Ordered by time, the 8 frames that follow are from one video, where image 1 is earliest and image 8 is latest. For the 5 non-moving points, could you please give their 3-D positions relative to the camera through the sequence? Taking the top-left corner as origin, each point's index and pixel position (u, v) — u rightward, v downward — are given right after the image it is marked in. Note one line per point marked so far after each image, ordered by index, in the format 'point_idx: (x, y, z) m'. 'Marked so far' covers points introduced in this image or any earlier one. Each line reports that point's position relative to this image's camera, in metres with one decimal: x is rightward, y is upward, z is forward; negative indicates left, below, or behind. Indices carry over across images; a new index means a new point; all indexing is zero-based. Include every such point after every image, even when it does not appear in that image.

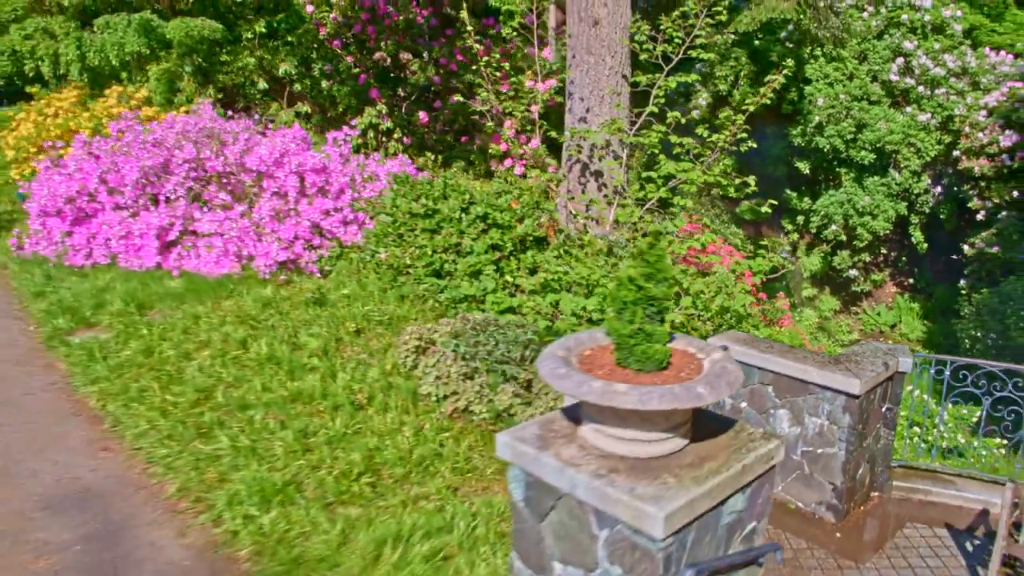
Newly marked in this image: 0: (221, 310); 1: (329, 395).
0: (-1.6, -0.1, +5.1) m
1: (-0.8, -0.5, +4.1) m
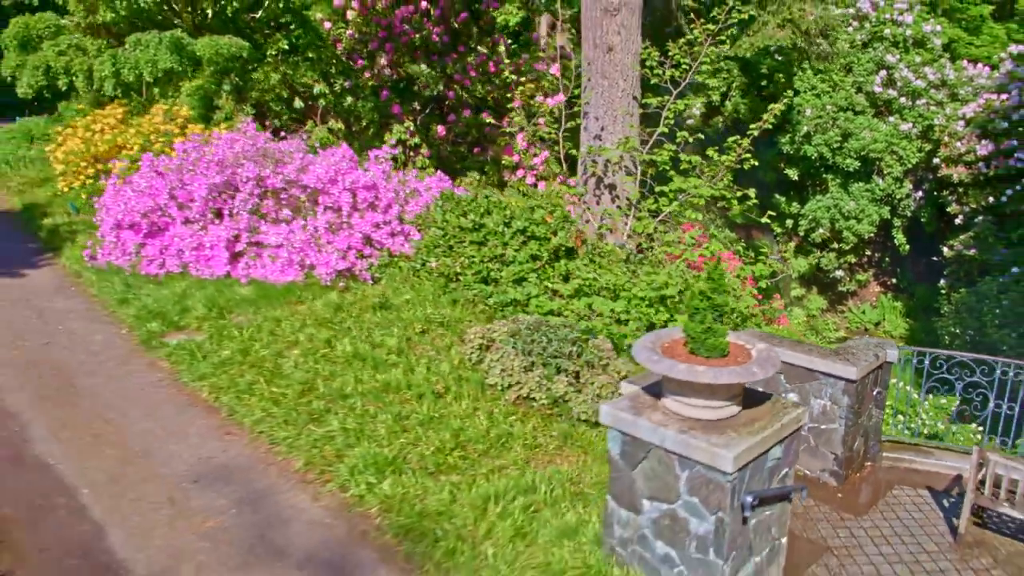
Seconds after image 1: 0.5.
0: (-1.4, -0.2, +5.8) m
1: (-0.5, -0.5, +4.8) m
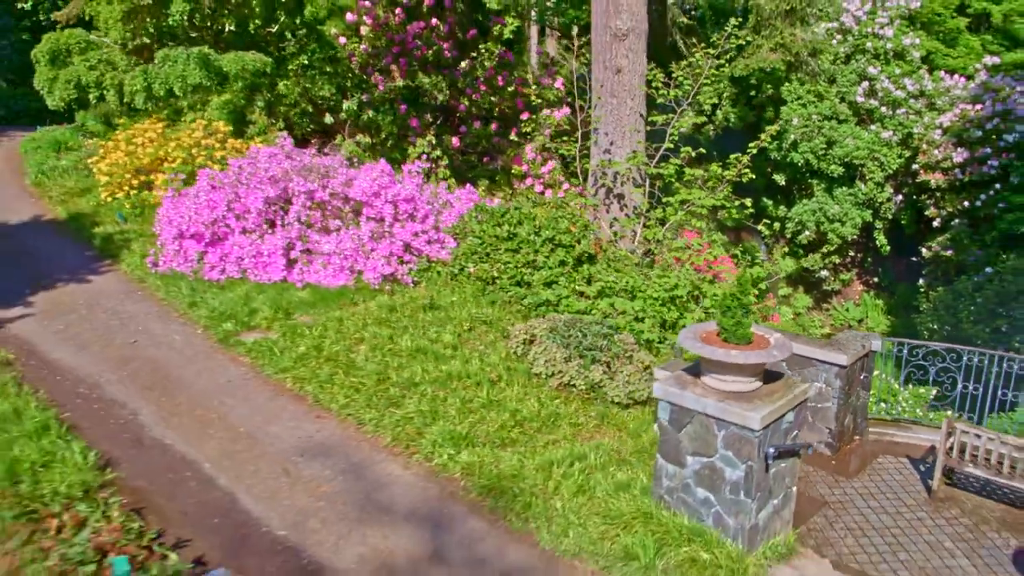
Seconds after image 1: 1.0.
0: (-1.1, -0.2, +6.6) m
1: (-0.2, -0.5, +5.6) m
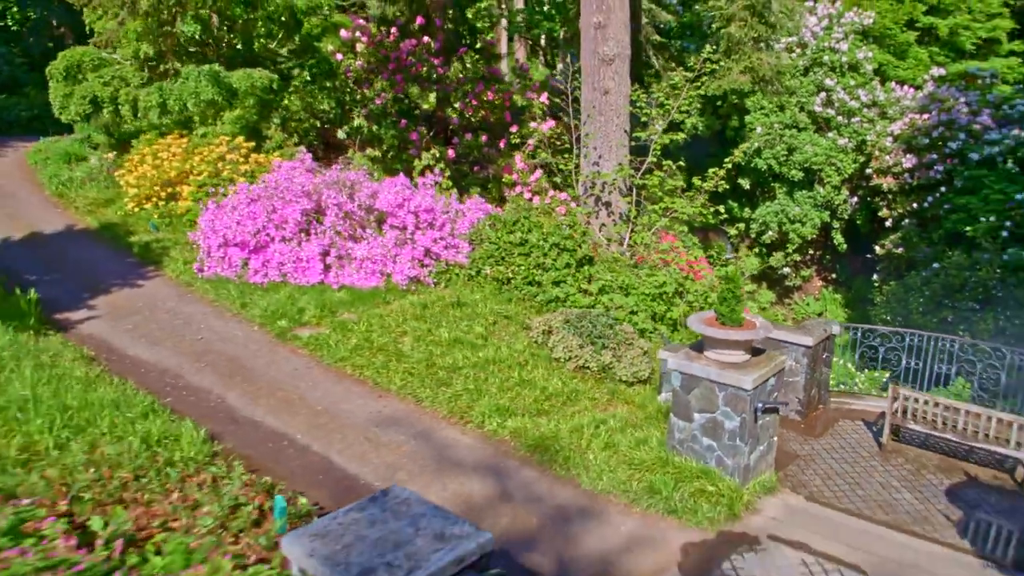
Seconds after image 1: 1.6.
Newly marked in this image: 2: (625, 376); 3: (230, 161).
0: (-1.0, -0.2, +7.6) m
1: (0.0, -0.5, +6.7) m
2: (+0.8, -0.6, +6.6) m
3: (-3.4, +1.6, +11.0) m
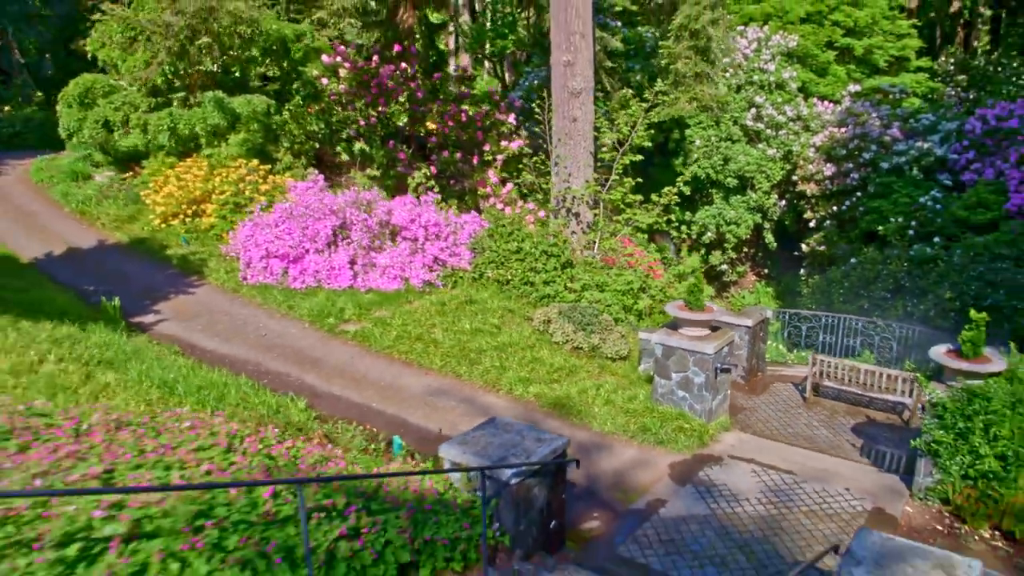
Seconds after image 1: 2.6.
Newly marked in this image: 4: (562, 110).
0: (-1.0, -0.2, +9.4) m
1: (+0.1, -0.5, +8.5) m
2: (+0.9, -0.6, +8.5) m
3: (-3.7, +1.5, +12.6) m
4: (+0.7, +2.5, +12.7) m
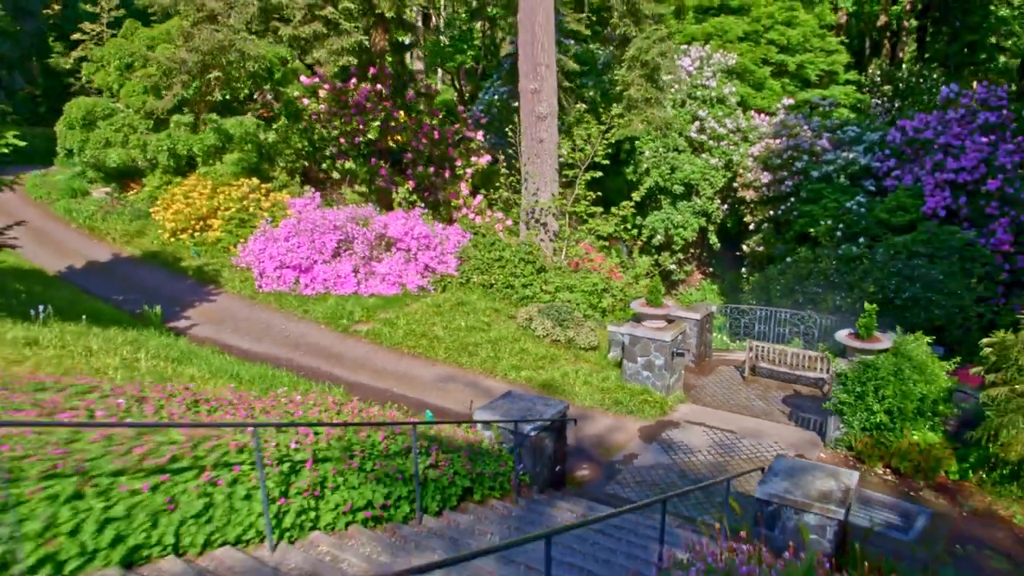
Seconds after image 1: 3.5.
0: (-1.1, -0.3, +10.9) m
1: (-0.1, -0.5, +10.1) m
2: (+0.8, -0.6, +10.2) m
3: (-4.0, +1.4, +14.0) m
4: (+0.3, +2.5, +14.3) m
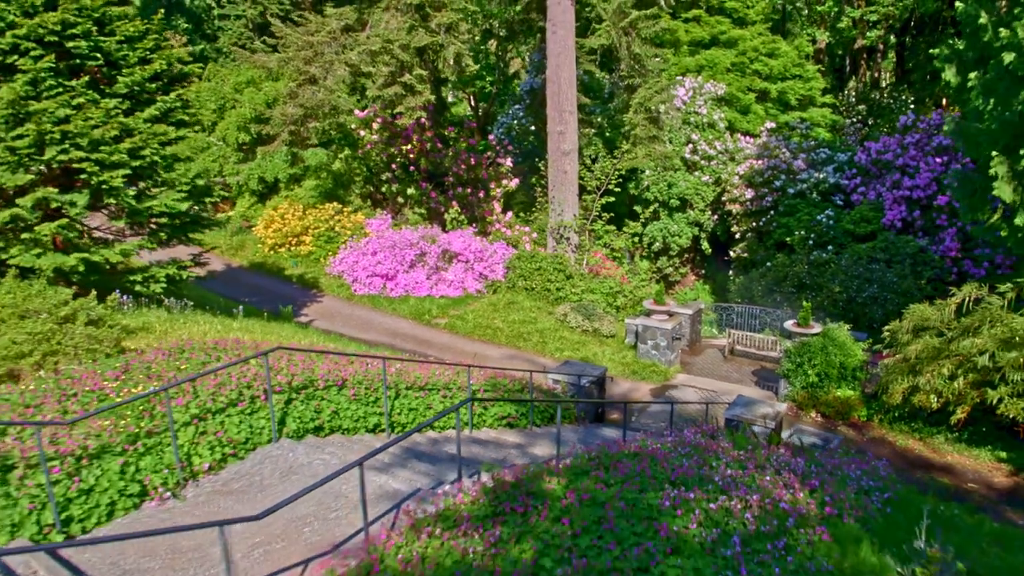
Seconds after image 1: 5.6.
0: (-0.5, -0.3, +14.5) m
1: (+0.6, -0.6, +13.6) m
2: (+1.5, -0.7, +13.7) m
3: (-3.4, +1.3, +17.5) m
4: (+0.9, +2.4, +17.8) m
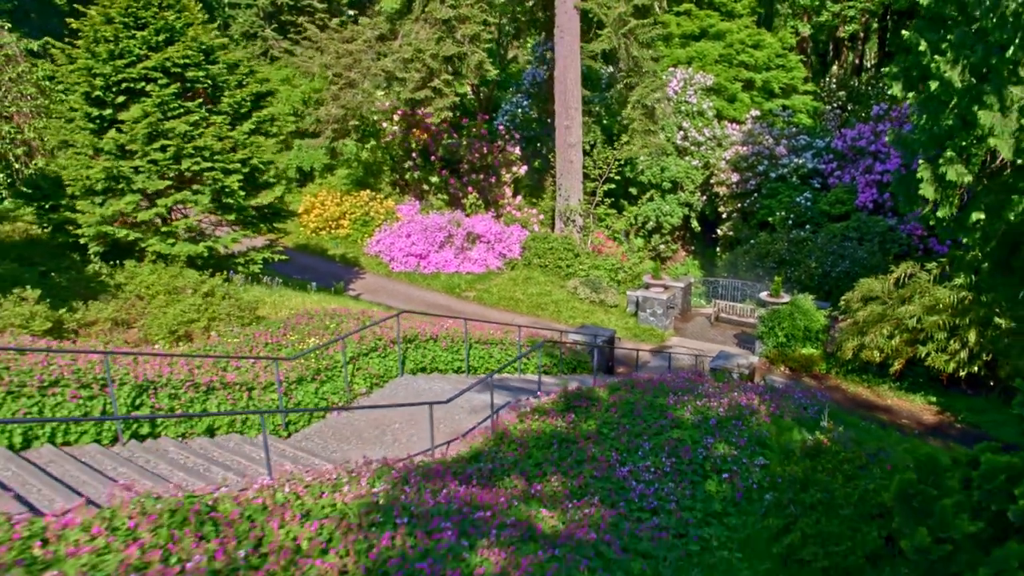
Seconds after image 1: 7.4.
0: (-0.2, +0.1, +16.9) m
1: (+0.9, -0.2, +16.1) m
2: (+1.8, -0.3, +16.2) m
3: (-3.1, +1.8, +19.9) m
4: (+1.2, +3.0, +20.2) m
